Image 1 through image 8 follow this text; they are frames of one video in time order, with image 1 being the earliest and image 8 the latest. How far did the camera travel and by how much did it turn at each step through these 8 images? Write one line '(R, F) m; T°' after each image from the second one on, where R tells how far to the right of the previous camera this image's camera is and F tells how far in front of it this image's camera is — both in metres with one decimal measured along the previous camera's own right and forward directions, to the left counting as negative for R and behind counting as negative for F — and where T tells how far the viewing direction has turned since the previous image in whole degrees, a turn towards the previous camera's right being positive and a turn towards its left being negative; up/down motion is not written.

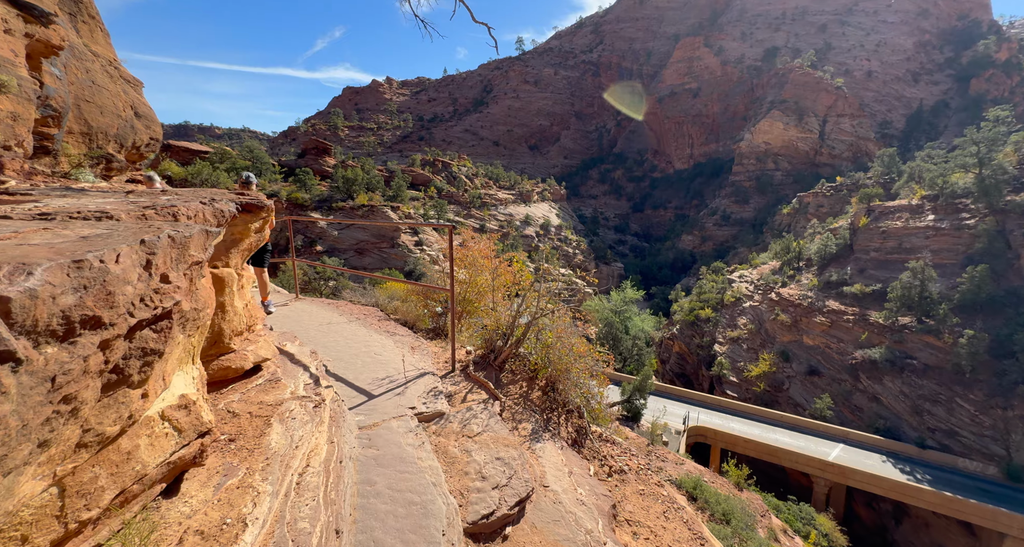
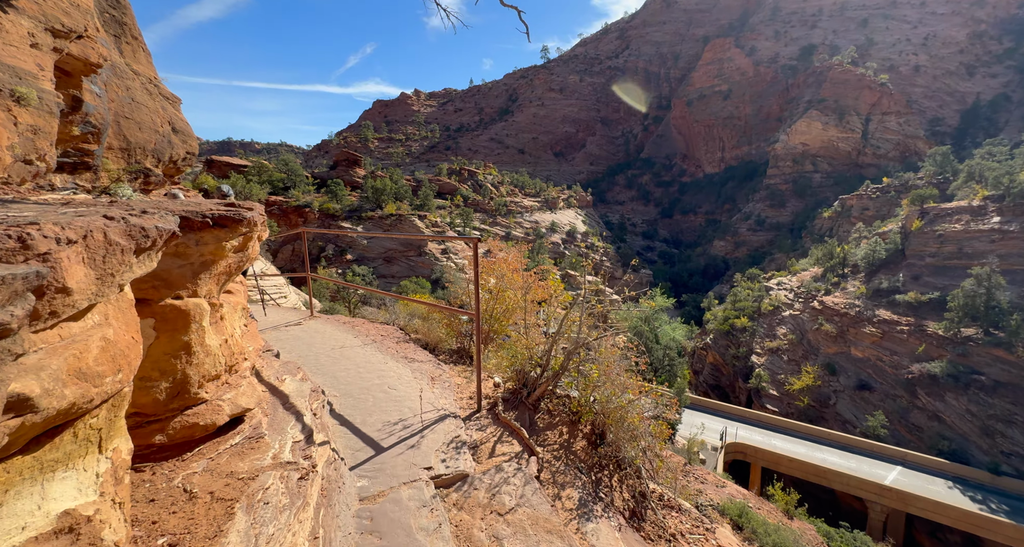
(0.0, +0.2) m; -3°
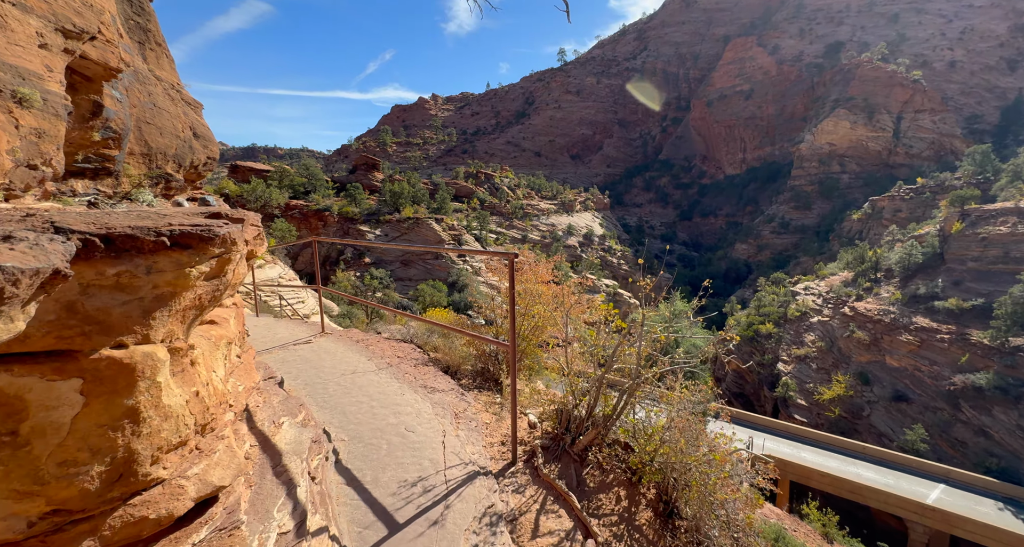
(-0.1, +0.2) m; -2°
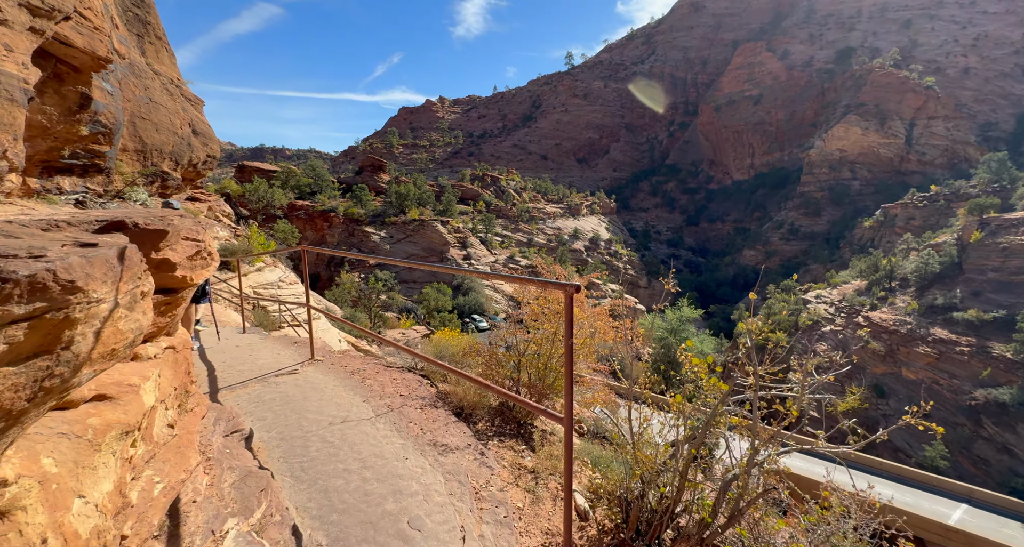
(0.0, +0.2) m; -1°
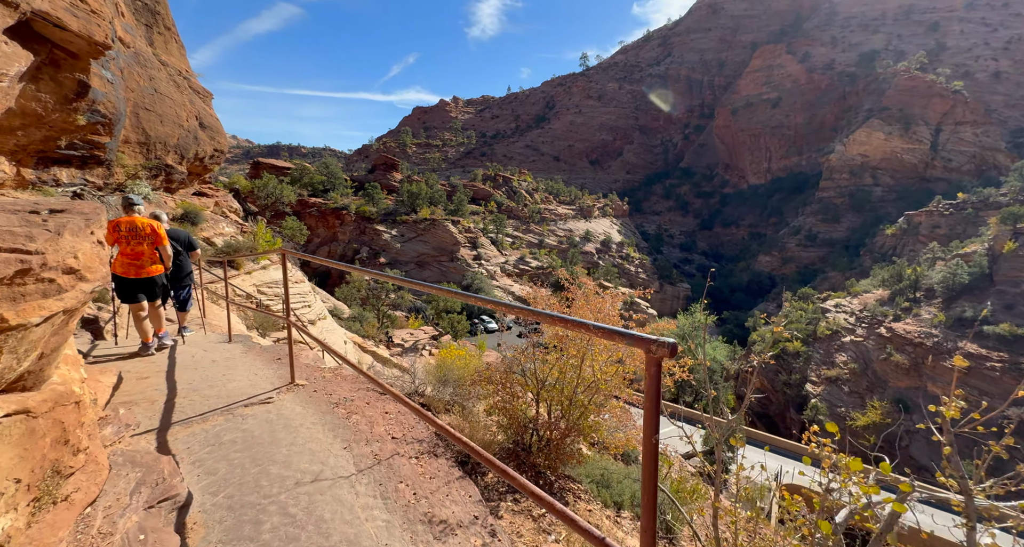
(0.0, +0.3) m; -1°
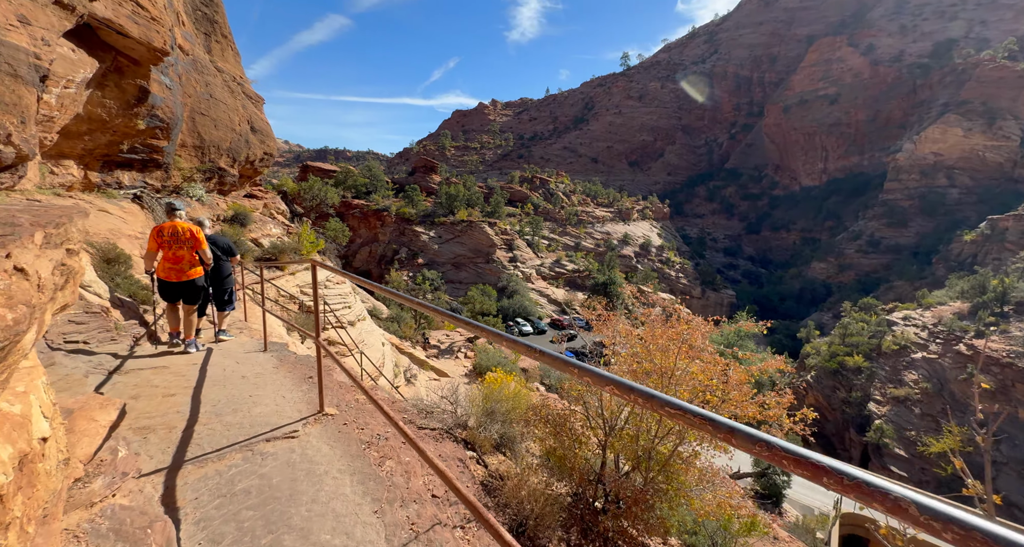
(-0.1, +0.3) m; -5°
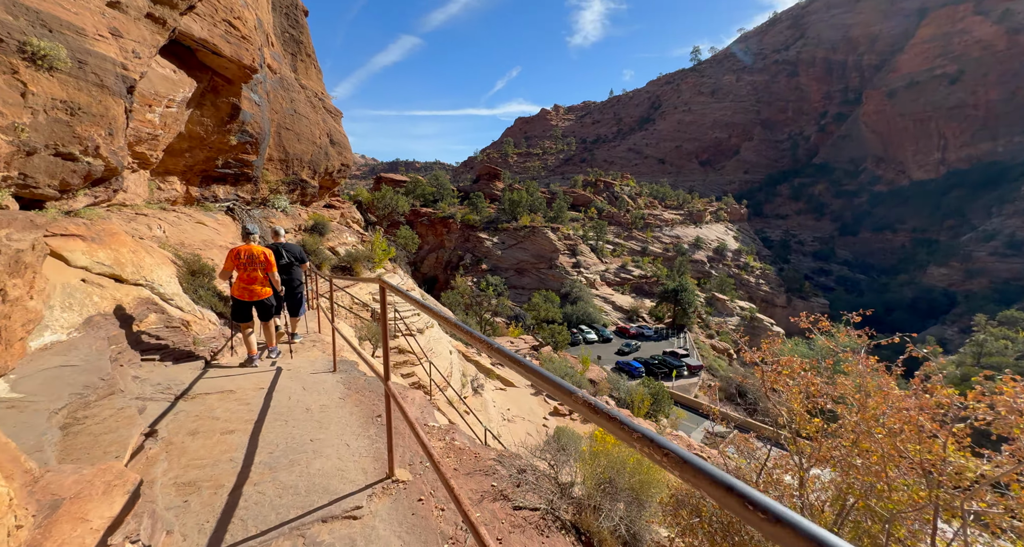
(-0.4, +0.7) m; -8°
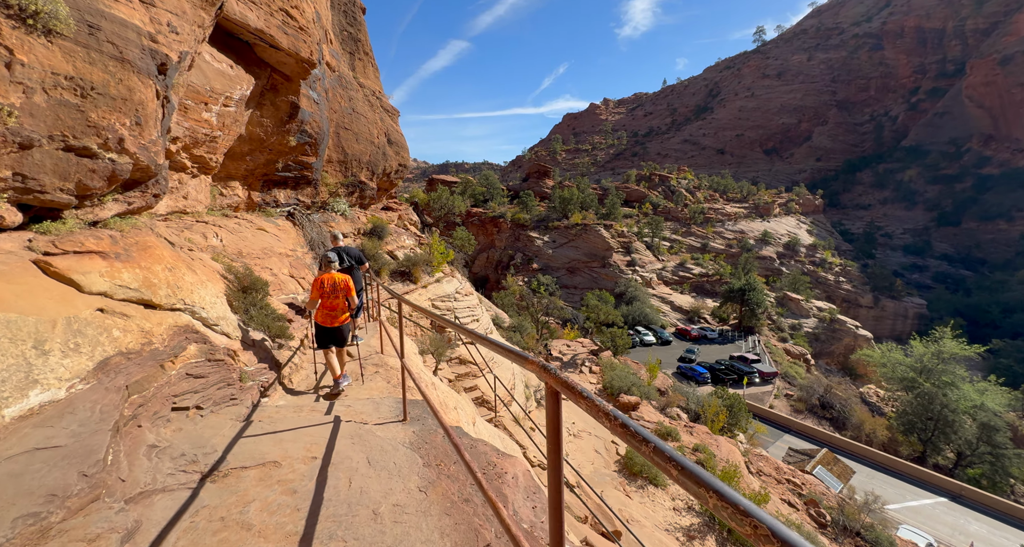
(-0.6, +1.2) m; -6°
